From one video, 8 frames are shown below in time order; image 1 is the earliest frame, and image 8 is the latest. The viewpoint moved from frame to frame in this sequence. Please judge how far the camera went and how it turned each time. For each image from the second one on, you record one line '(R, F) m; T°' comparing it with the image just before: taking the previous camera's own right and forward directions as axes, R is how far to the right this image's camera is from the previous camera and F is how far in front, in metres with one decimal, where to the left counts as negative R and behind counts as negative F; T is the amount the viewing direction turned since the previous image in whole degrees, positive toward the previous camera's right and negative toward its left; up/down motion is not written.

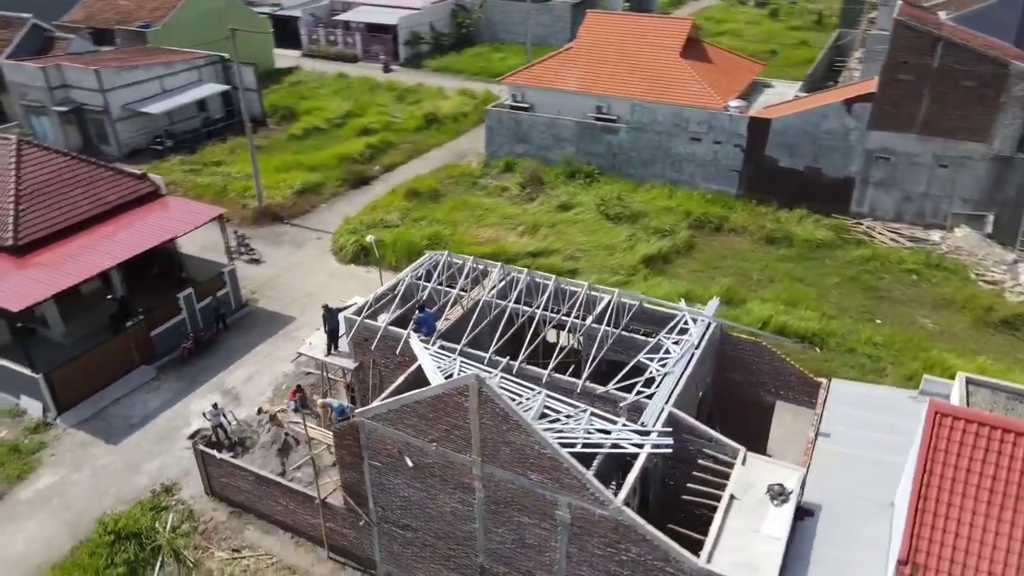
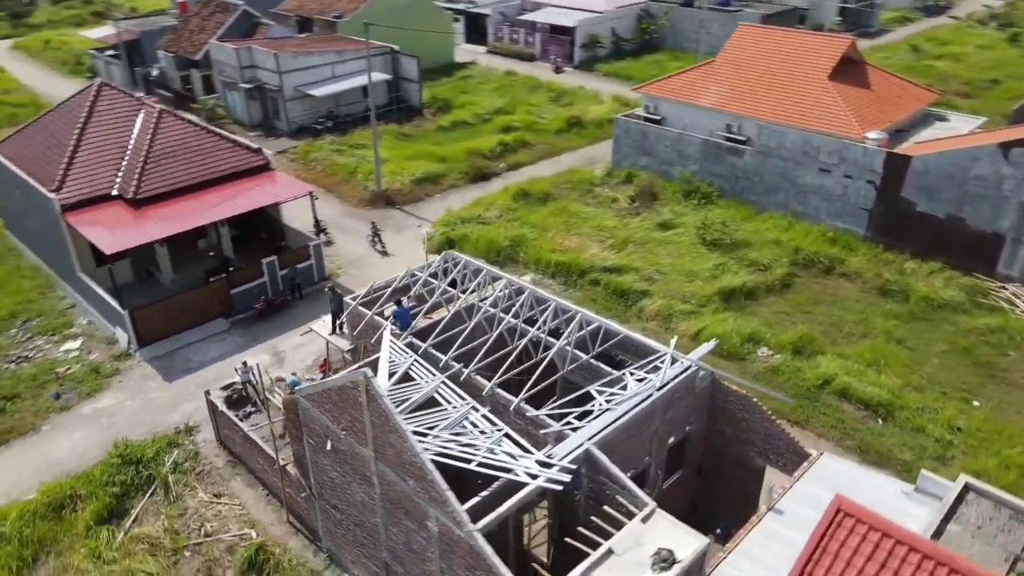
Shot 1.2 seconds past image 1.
(+3.8, +0.6) m; -15°
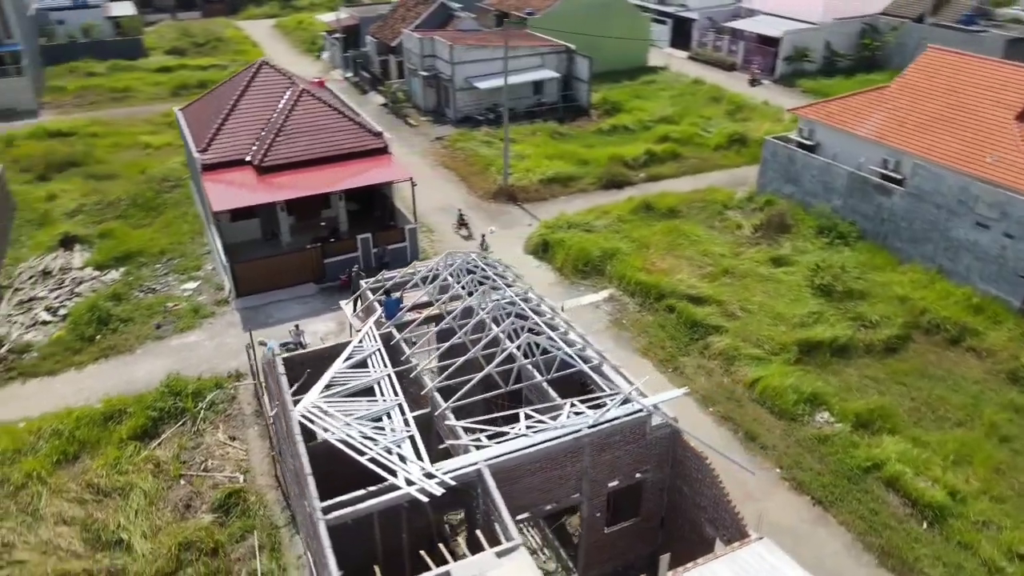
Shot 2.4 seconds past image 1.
(+4.1, +0.7) m; -17°
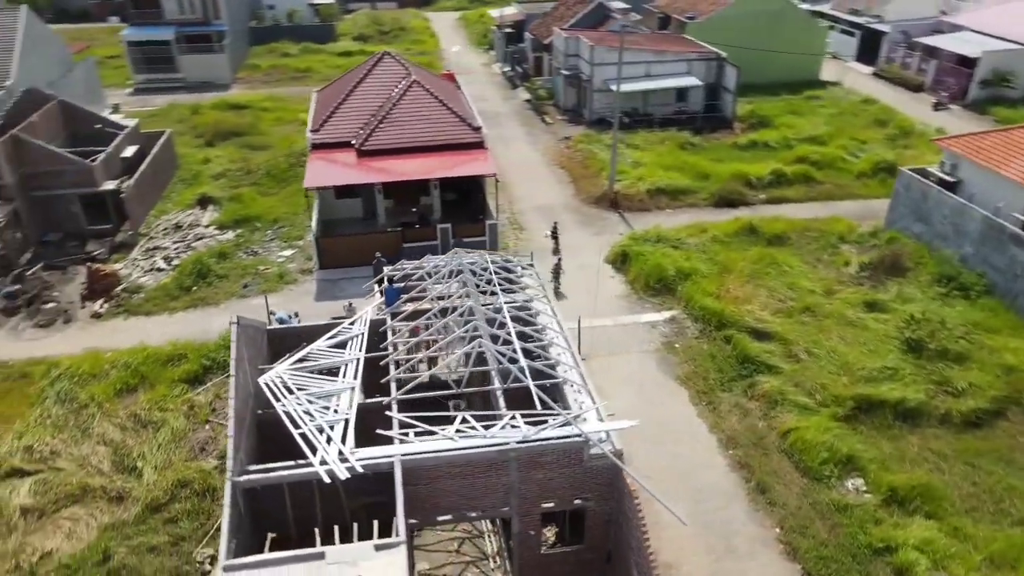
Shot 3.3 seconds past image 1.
(+3.4, +0.5) m; -14°
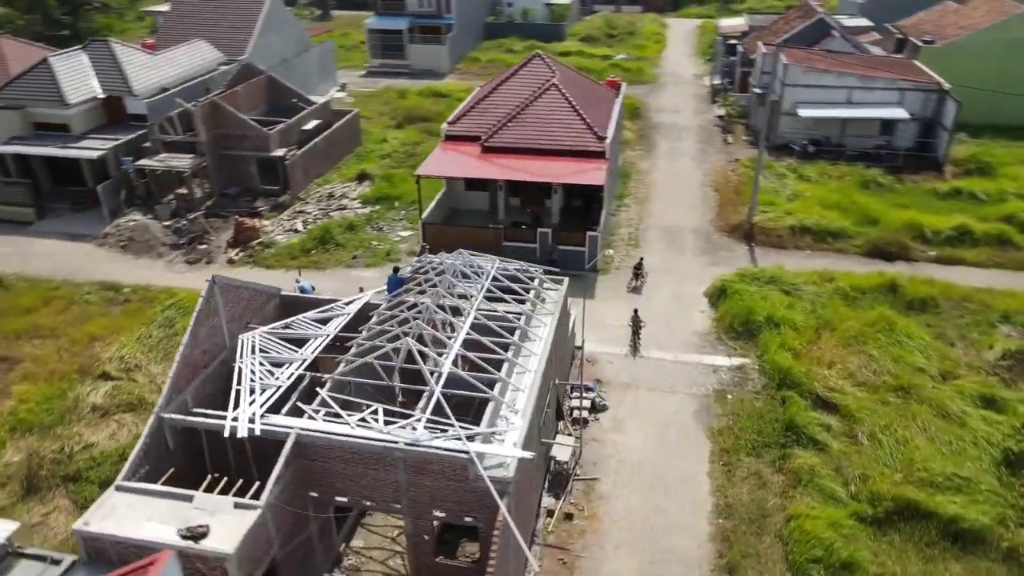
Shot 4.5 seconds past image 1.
(+4.7, +0.9) m; -18°
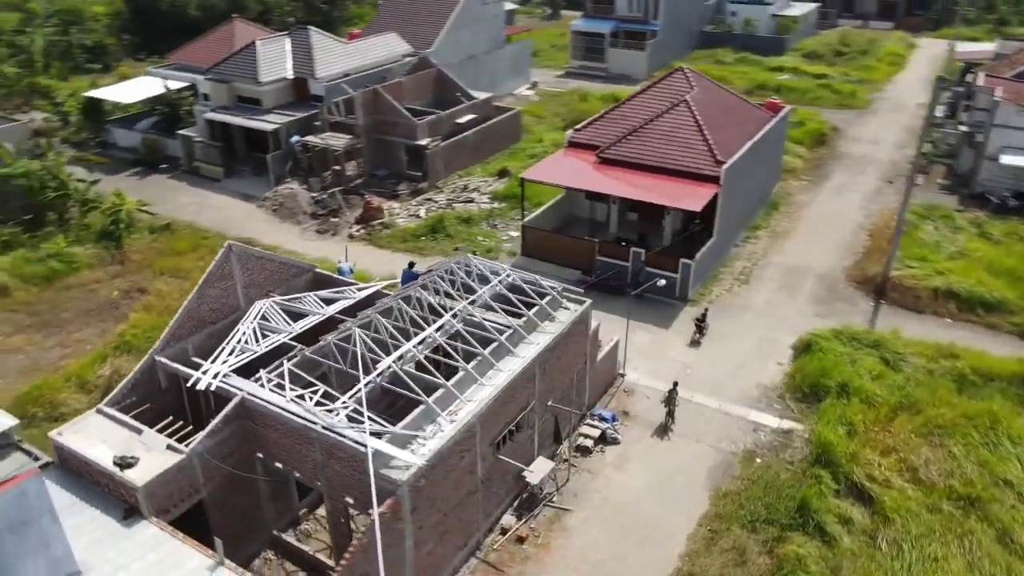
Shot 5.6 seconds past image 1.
(+4.4, +0.7) m; -17°
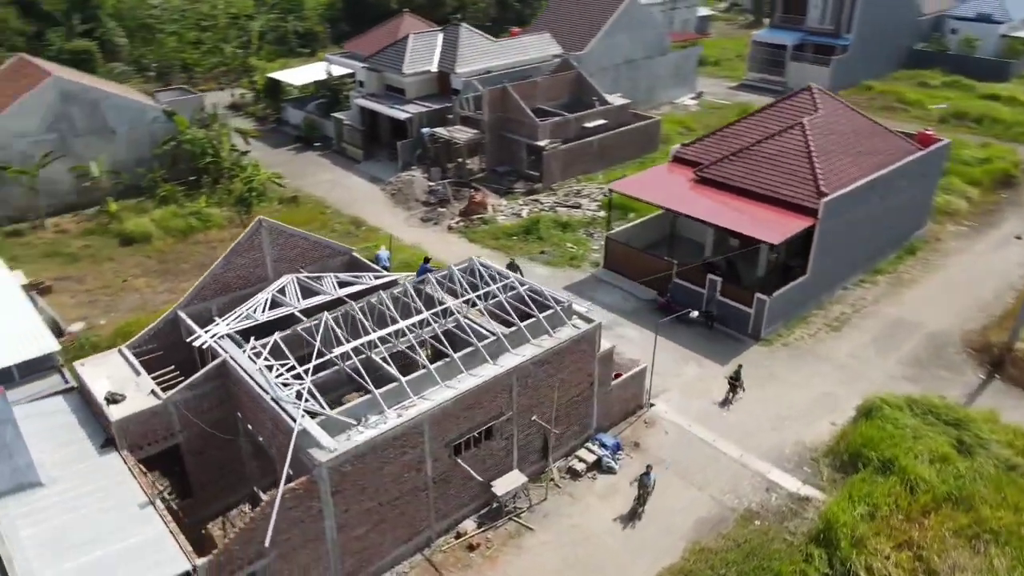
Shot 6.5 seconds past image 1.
(+3.9, +0.6) m; -15°
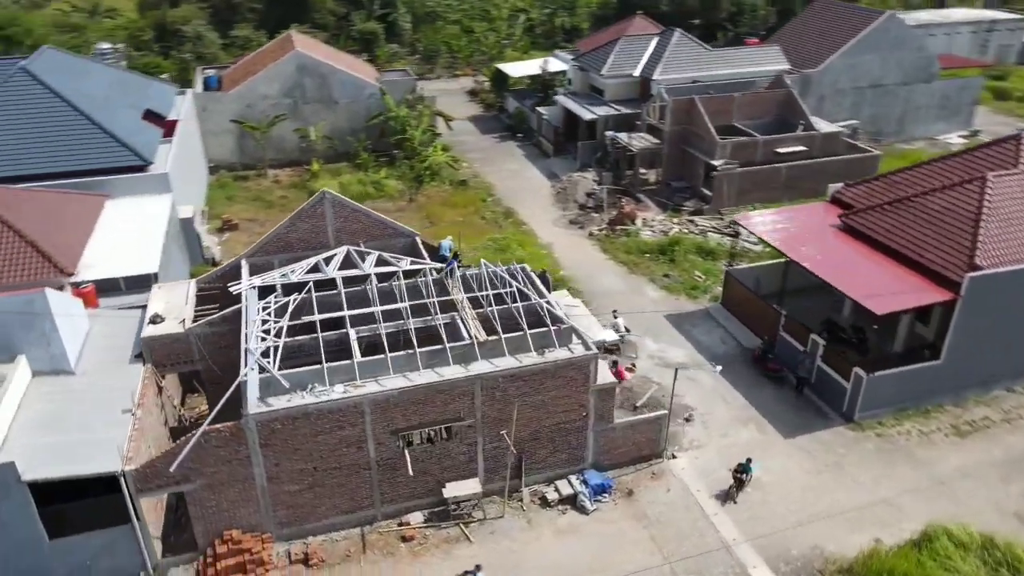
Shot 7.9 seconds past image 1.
(+5.4, +1.3) m; -21°
